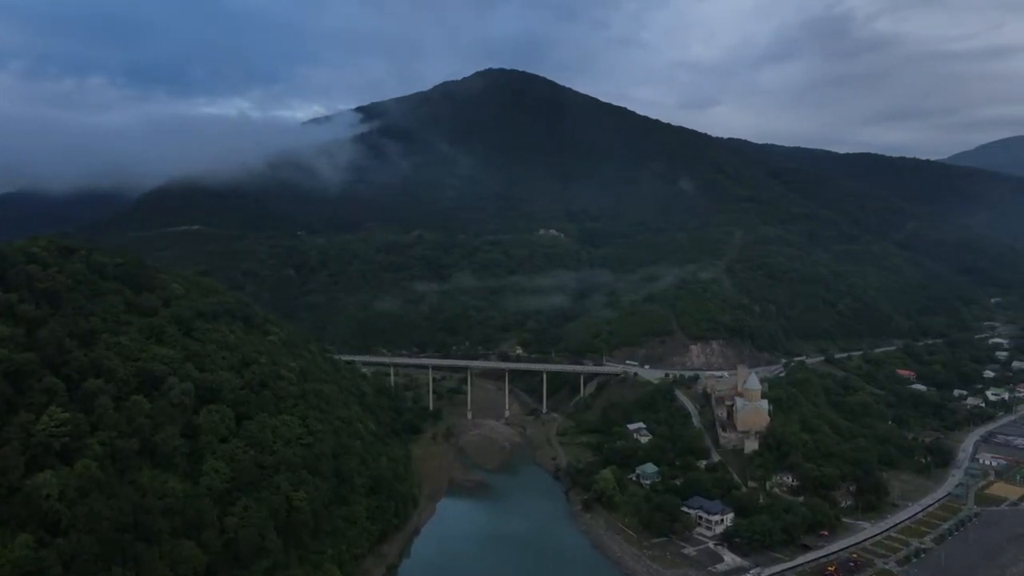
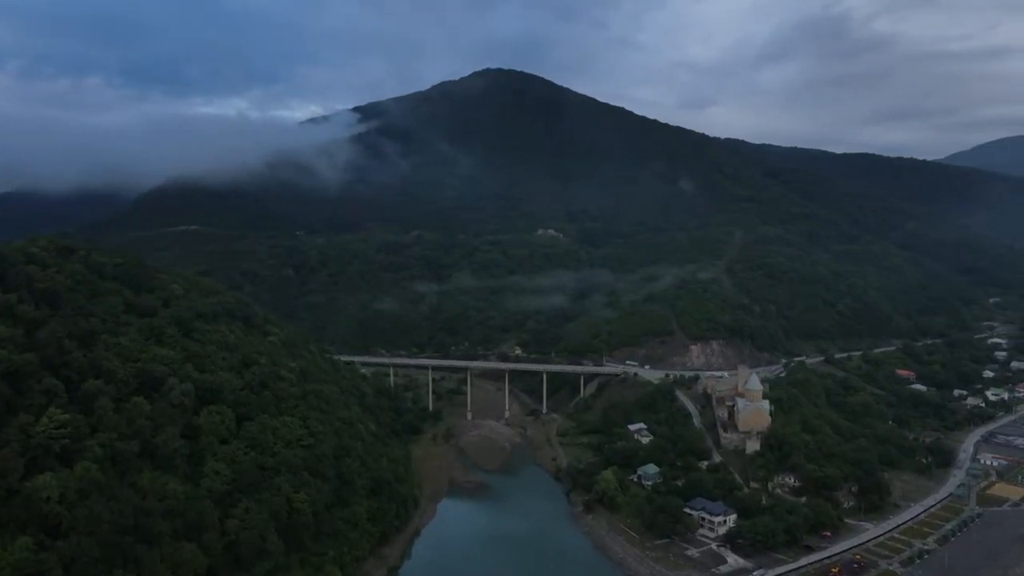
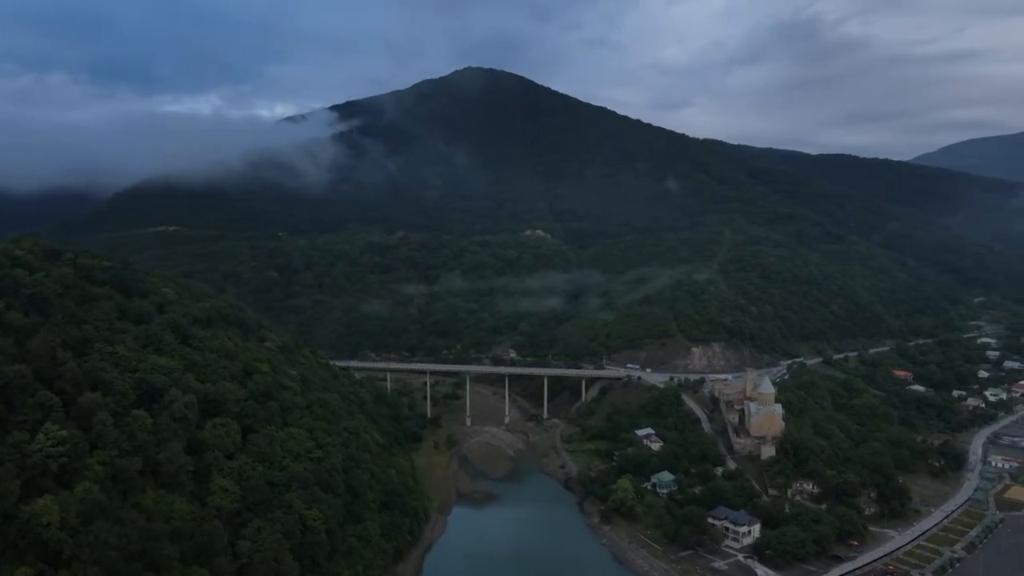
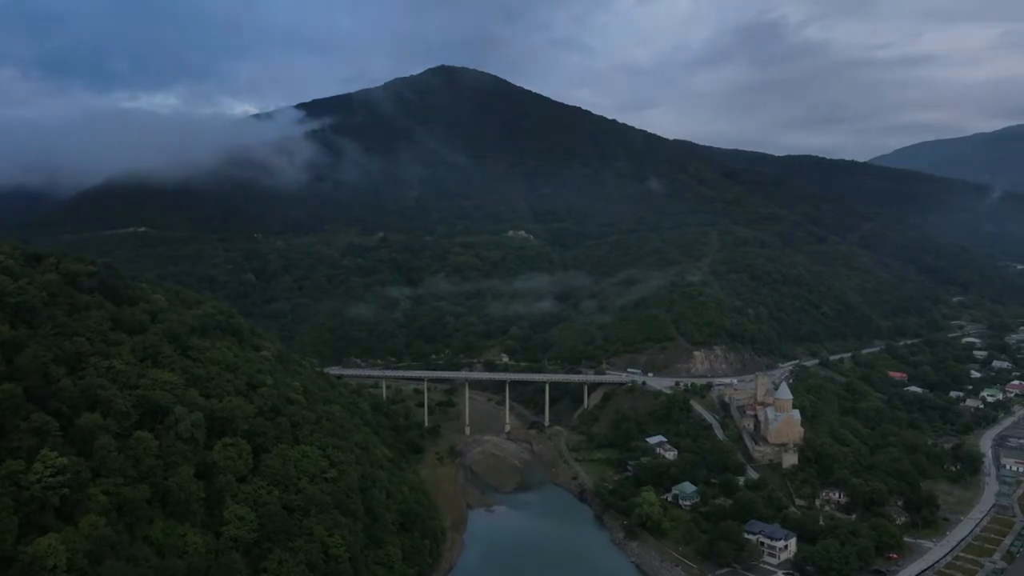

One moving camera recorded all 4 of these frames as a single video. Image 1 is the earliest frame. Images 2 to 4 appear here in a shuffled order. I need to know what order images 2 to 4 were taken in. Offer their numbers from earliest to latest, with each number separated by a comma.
2, 3, 4
